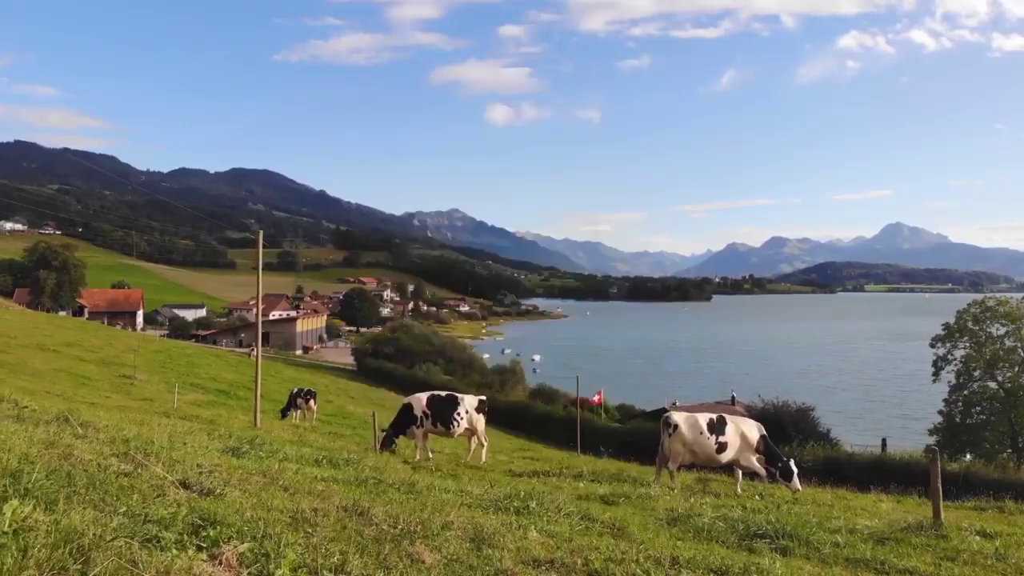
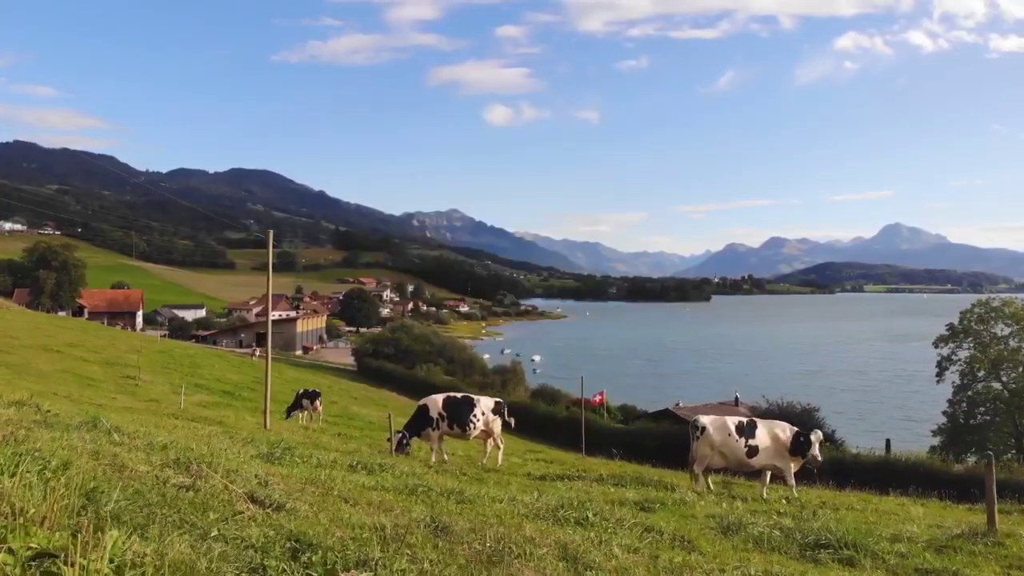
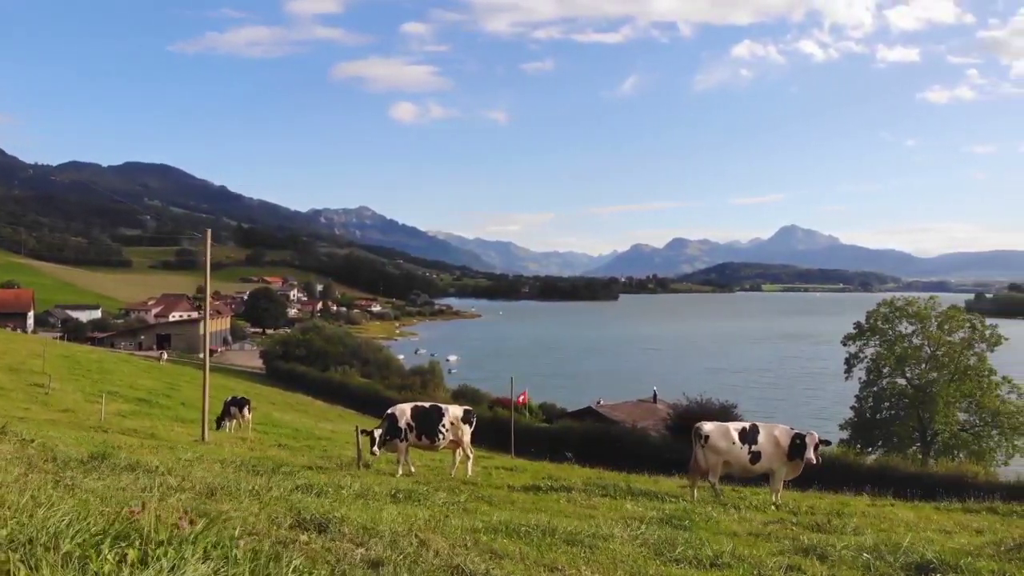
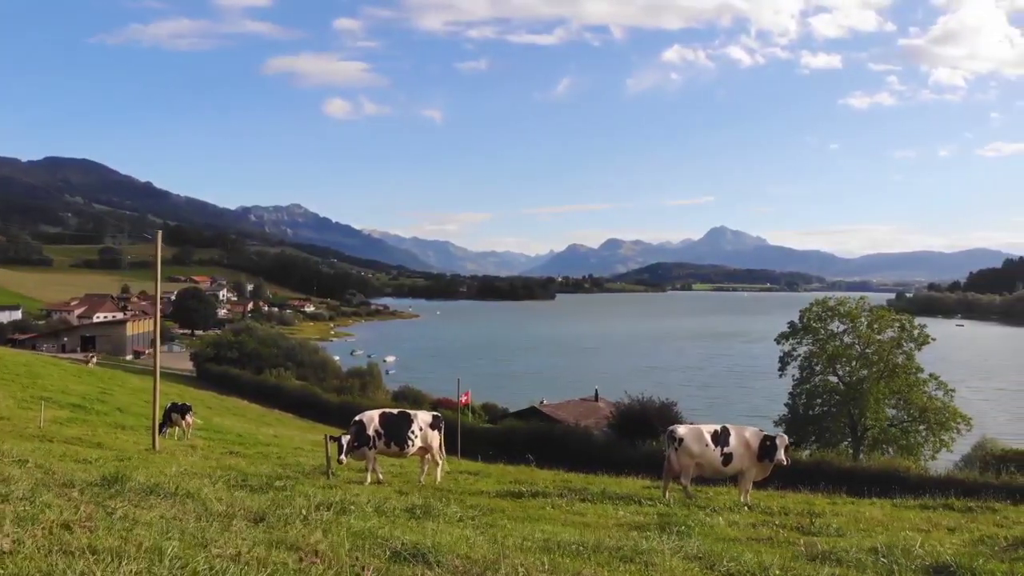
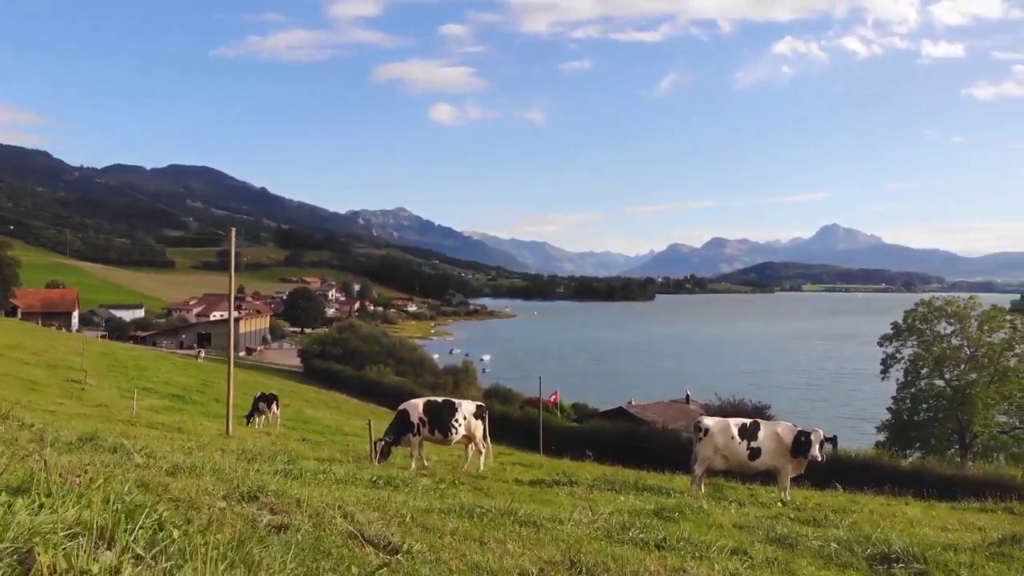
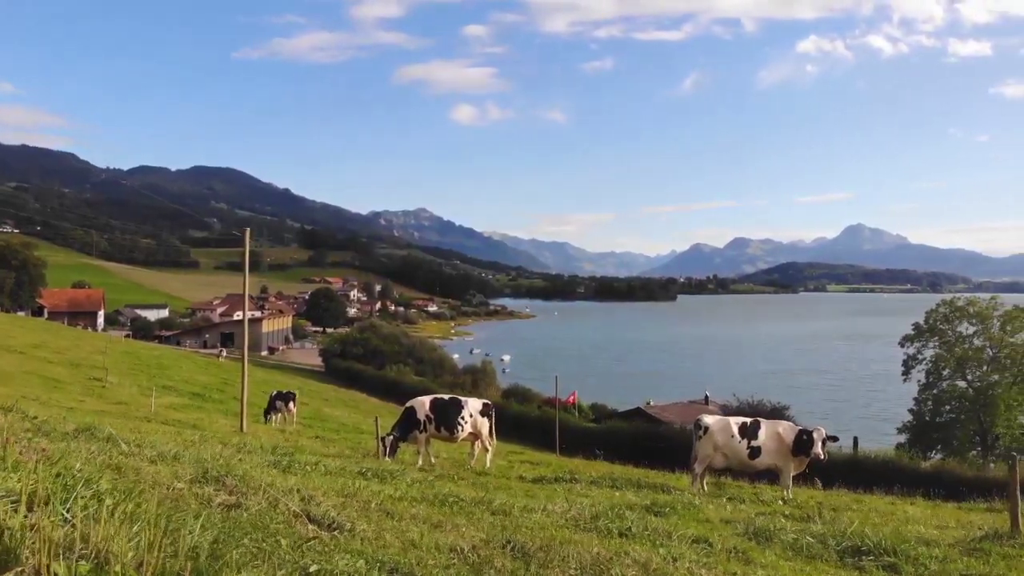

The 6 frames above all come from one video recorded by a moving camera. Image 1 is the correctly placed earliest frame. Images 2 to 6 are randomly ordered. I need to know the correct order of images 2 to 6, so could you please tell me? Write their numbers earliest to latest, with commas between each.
2, 6, 5, 3, 4
